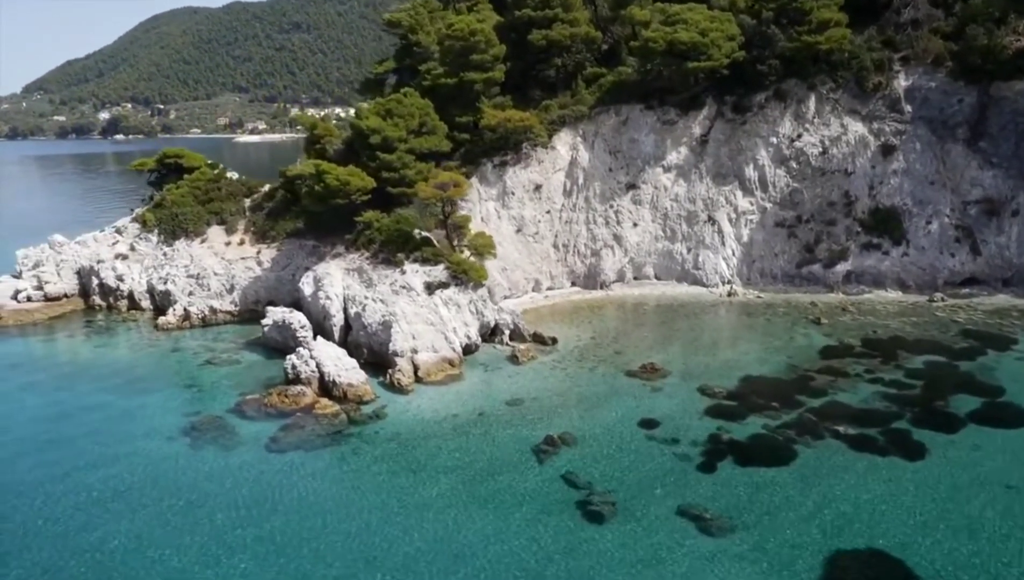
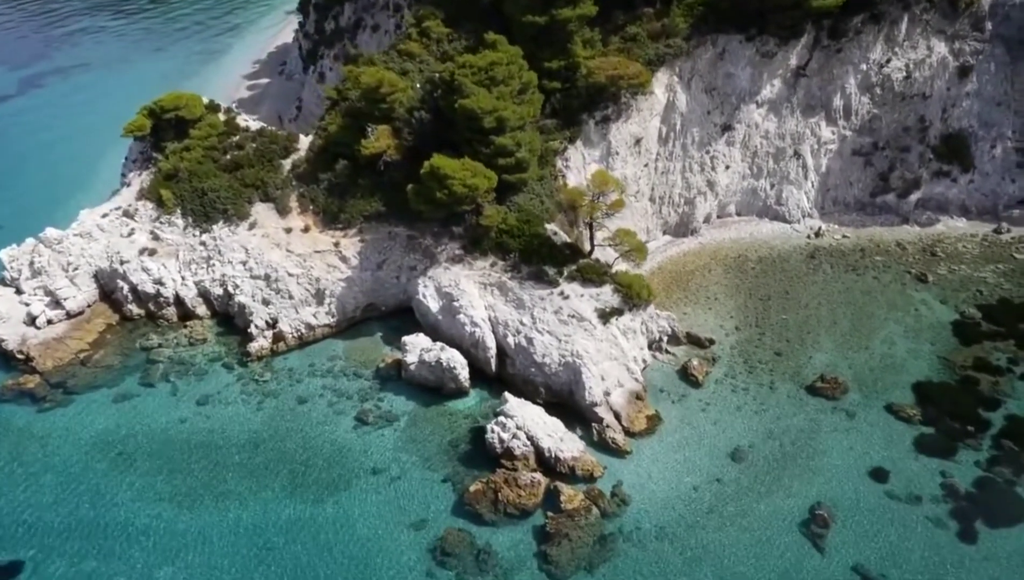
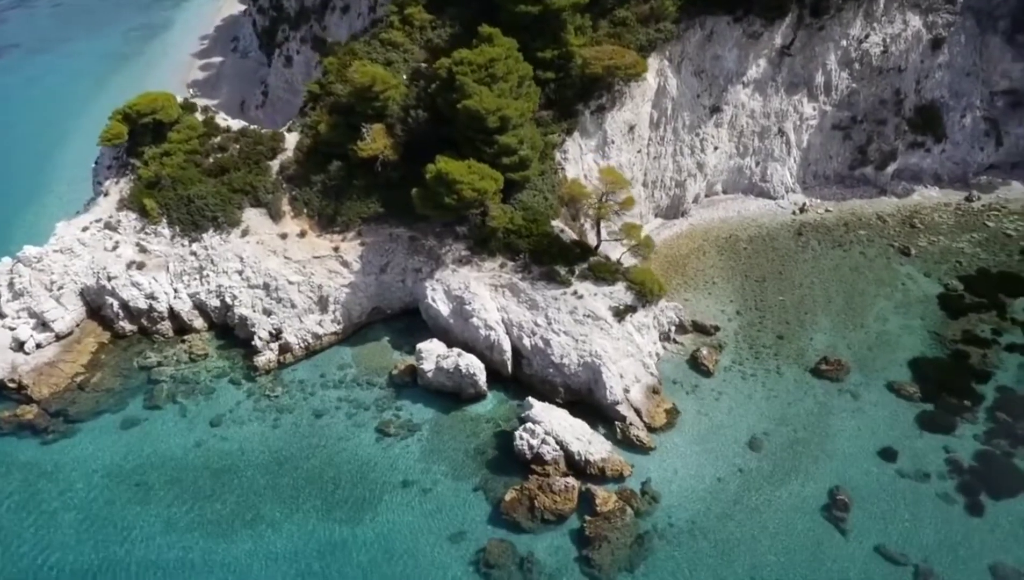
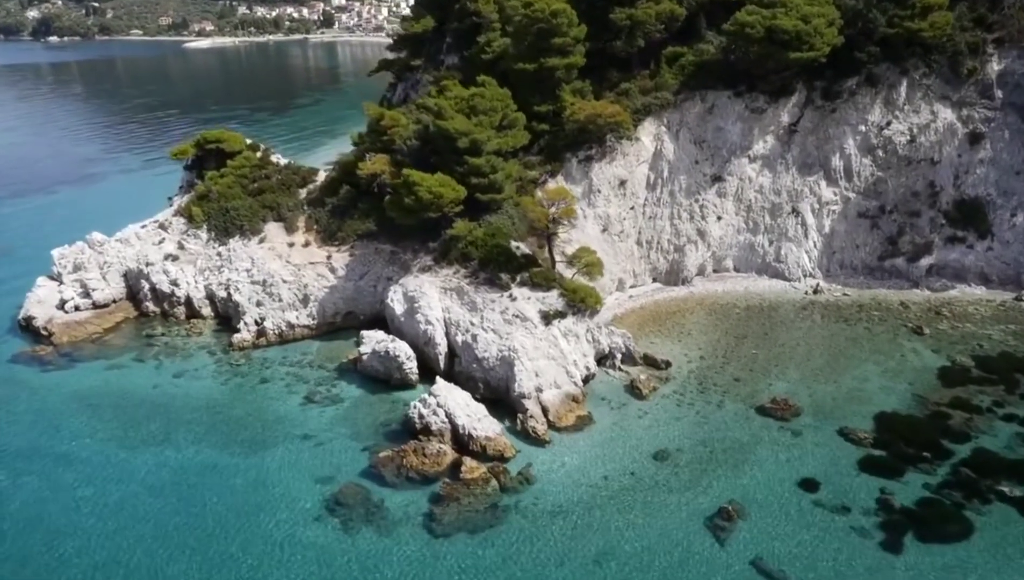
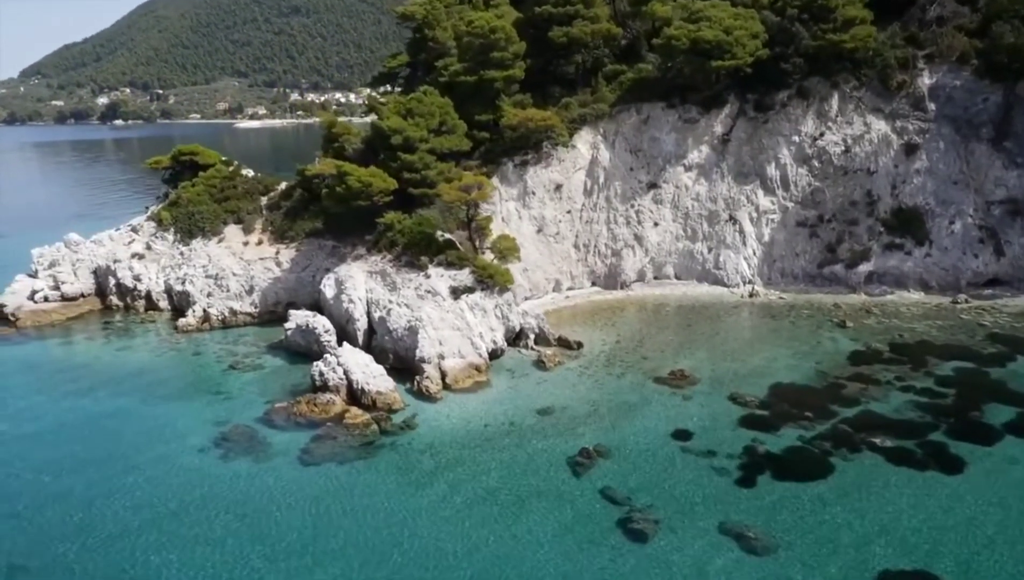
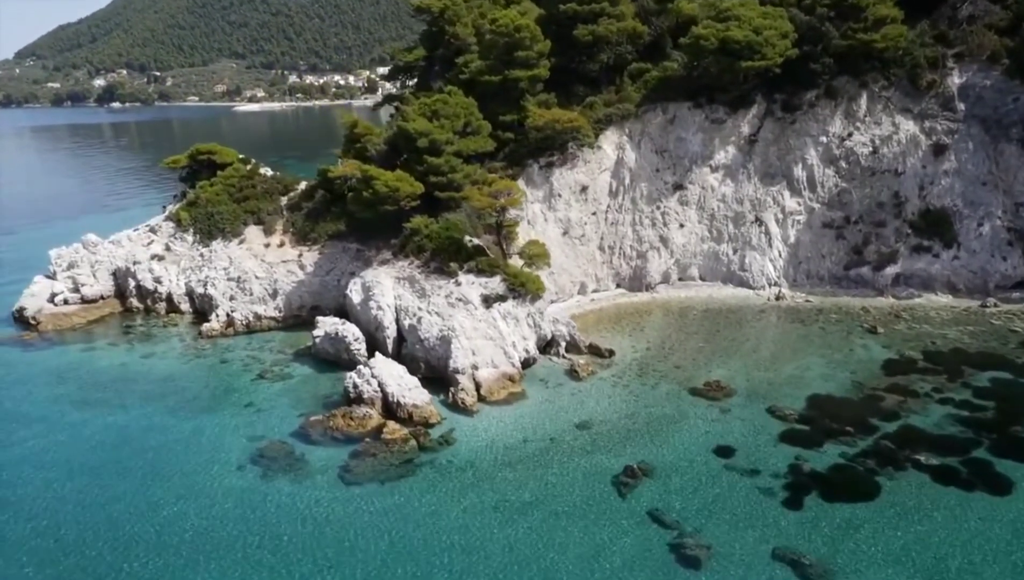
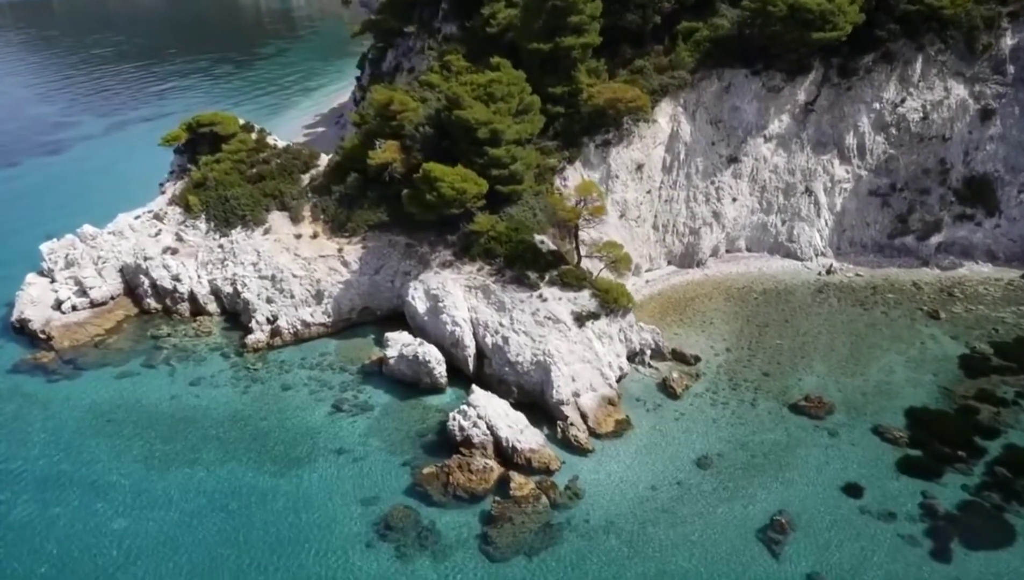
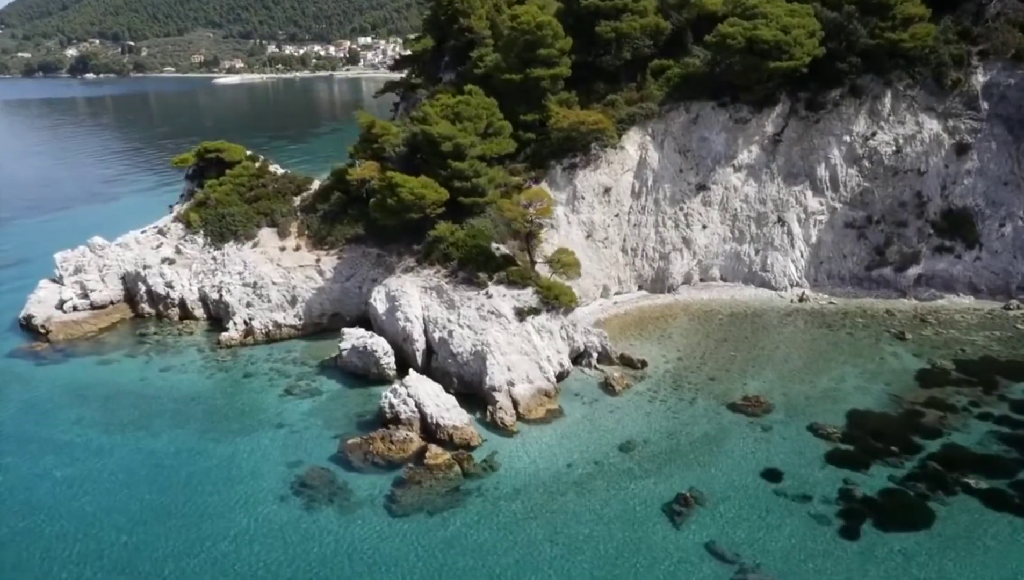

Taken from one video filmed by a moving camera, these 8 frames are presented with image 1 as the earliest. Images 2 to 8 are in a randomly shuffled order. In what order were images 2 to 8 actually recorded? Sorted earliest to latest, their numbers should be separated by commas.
5, 6, 8, 4, 7, 2, 3
